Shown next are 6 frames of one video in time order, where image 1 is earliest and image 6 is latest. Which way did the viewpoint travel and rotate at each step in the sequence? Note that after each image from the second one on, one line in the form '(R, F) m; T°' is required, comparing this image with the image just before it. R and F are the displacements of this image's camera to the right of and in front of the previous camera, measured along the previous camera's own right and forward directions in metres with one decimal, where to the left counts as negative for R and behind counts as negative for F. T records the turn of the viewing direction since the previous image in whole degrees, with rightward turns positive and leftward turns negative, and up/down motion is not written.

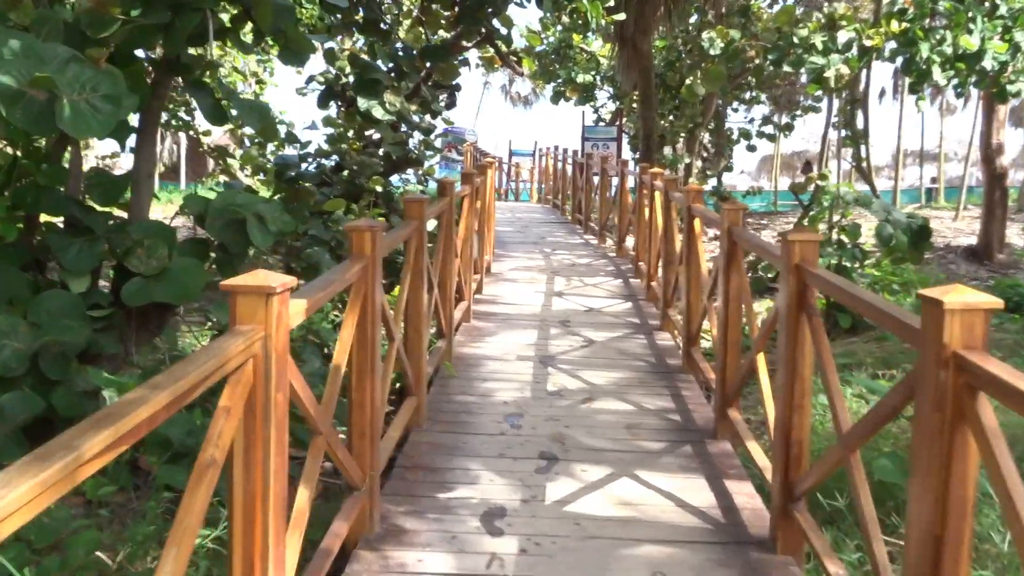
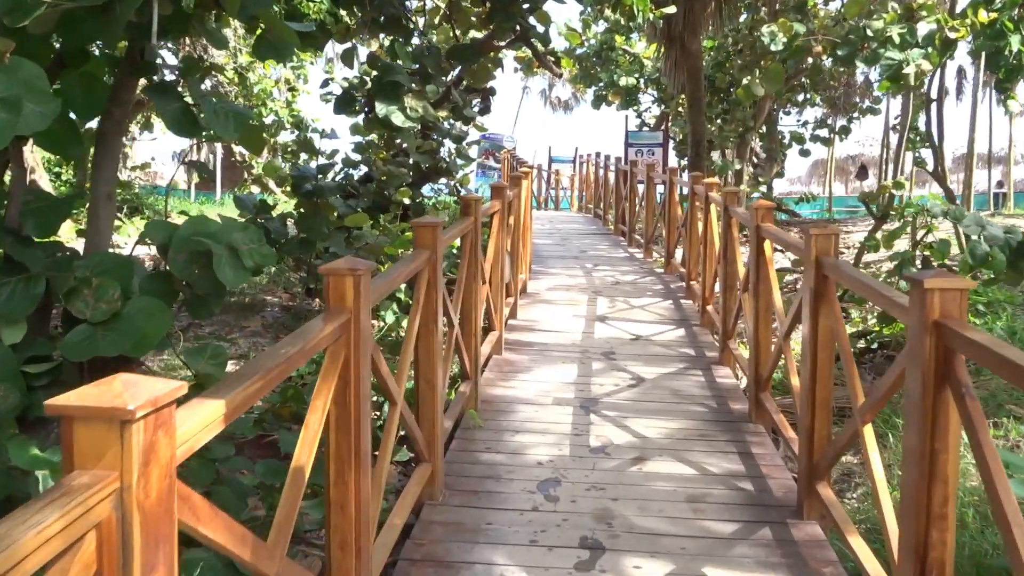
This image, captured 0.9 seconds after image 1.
(0.0, +0.6) m; -3°
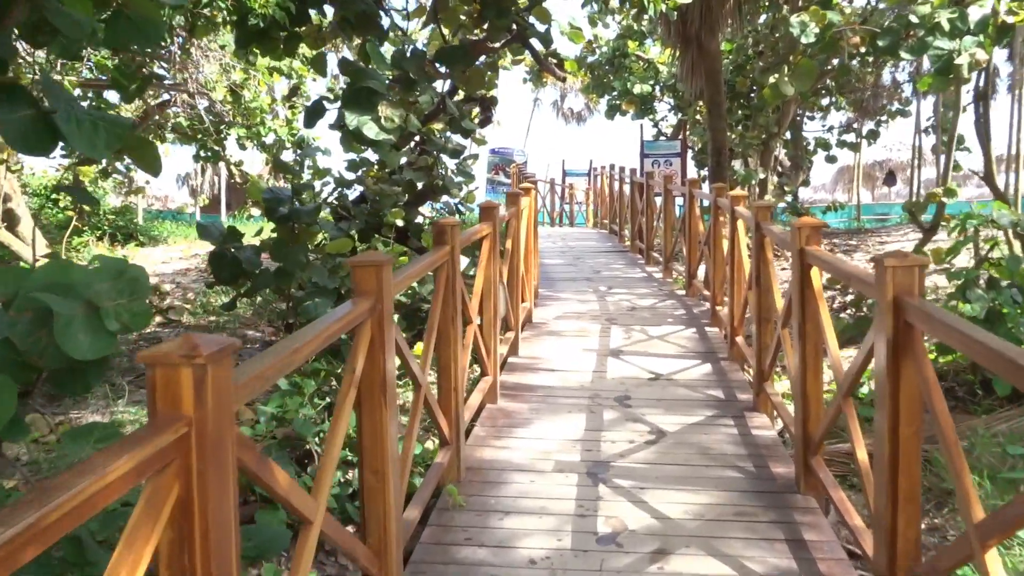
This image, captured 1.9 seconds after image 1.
(+0.1, +0.7) m; -1°
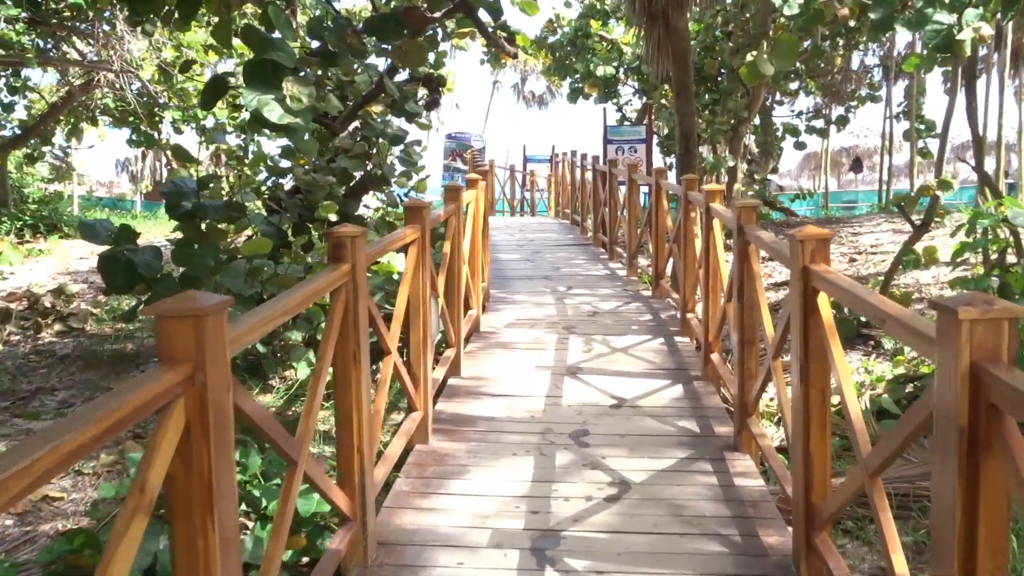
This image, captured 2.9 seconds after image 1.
(+0.1, +0.7) m; +2°
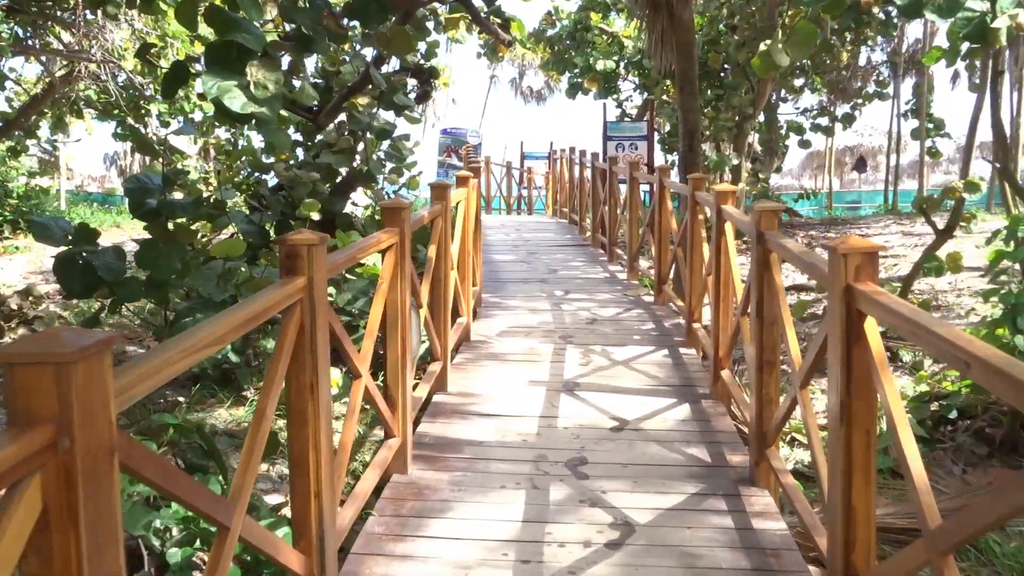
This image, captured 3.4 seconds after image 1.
(0.0, +0.4) m; 0°
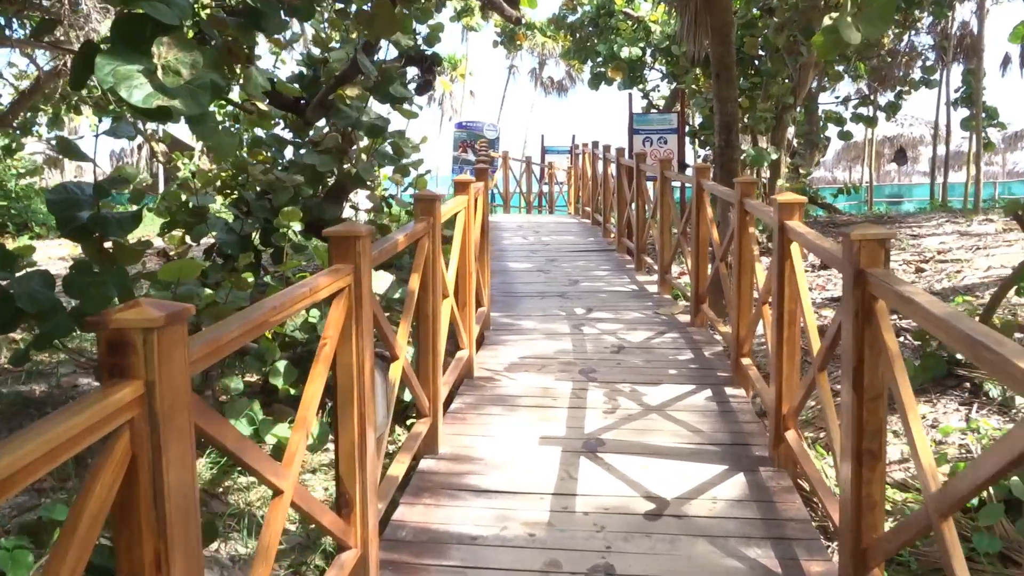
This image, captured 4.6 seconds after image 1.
(+0.1, +0.8) m; -2°
